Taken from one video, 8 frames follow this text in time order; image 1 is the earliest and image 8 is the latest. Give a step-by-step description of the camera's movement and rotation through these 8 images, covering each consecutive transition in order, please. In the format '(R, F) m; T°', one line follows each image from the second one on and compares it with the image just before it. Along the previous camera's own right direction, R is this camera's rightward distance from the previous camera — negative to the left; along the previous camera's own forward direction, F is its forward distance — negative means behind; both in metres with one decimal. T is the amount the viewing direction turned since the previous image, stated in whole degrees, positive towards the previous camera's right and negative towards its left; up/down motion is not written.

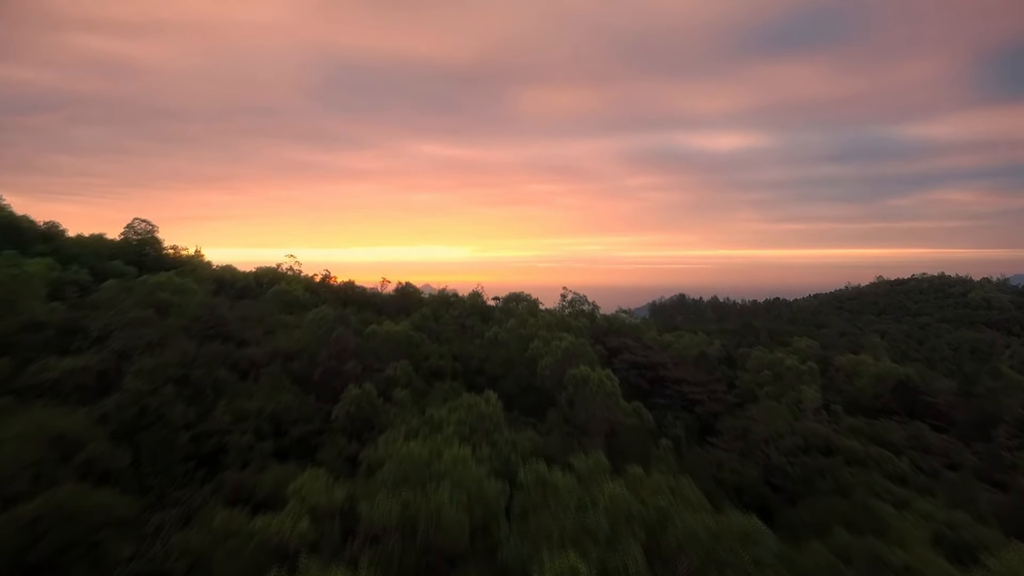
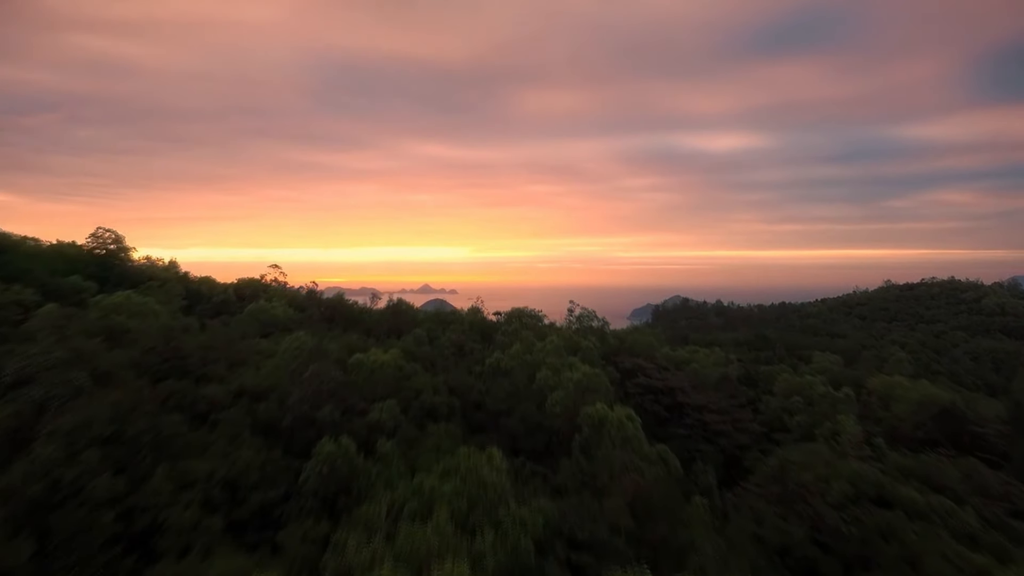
(-0.2, +1.3) m; 0°
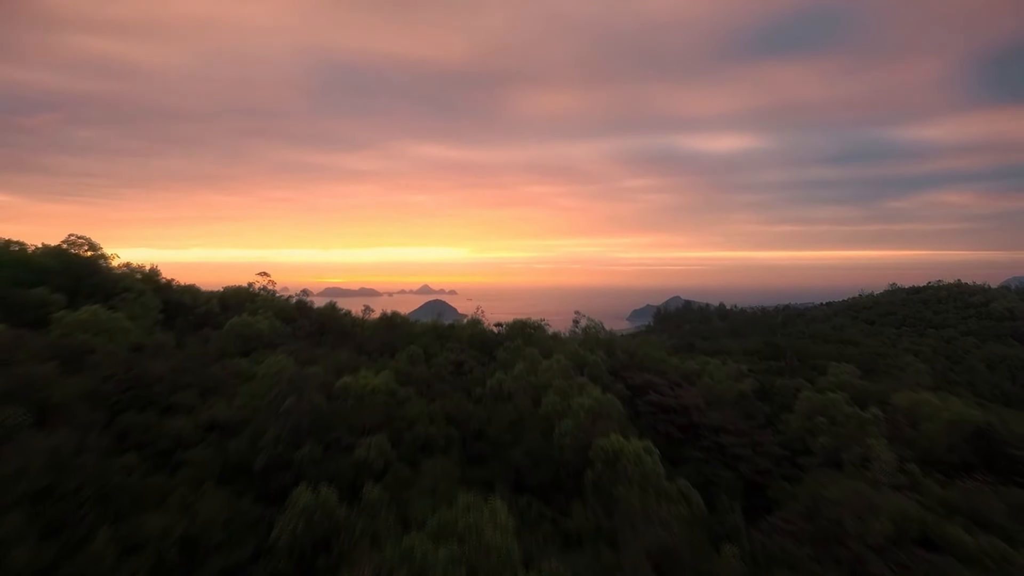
(-0.1, +0.8) m; 0°
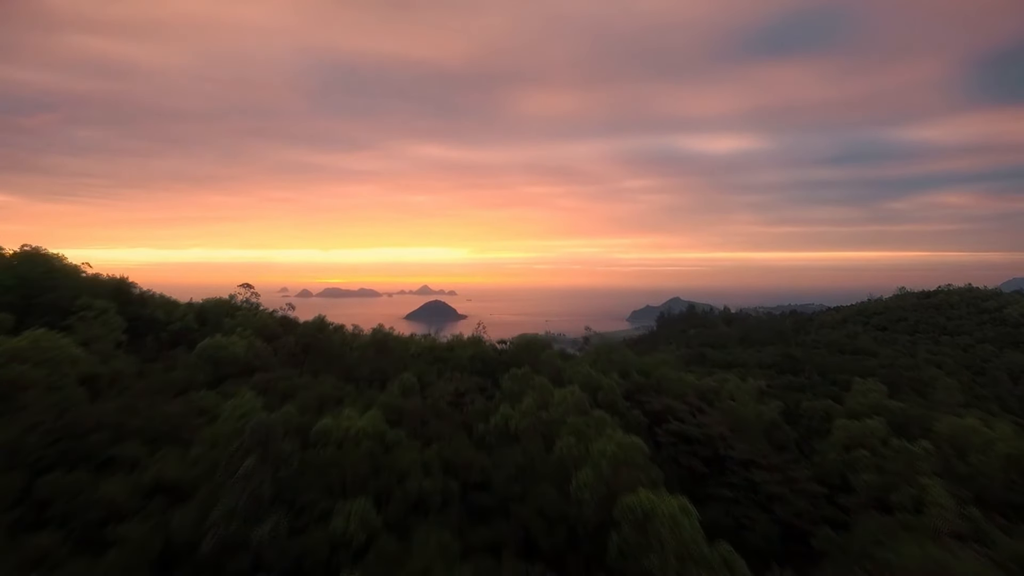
(-0.2, +1.2) m; 0°
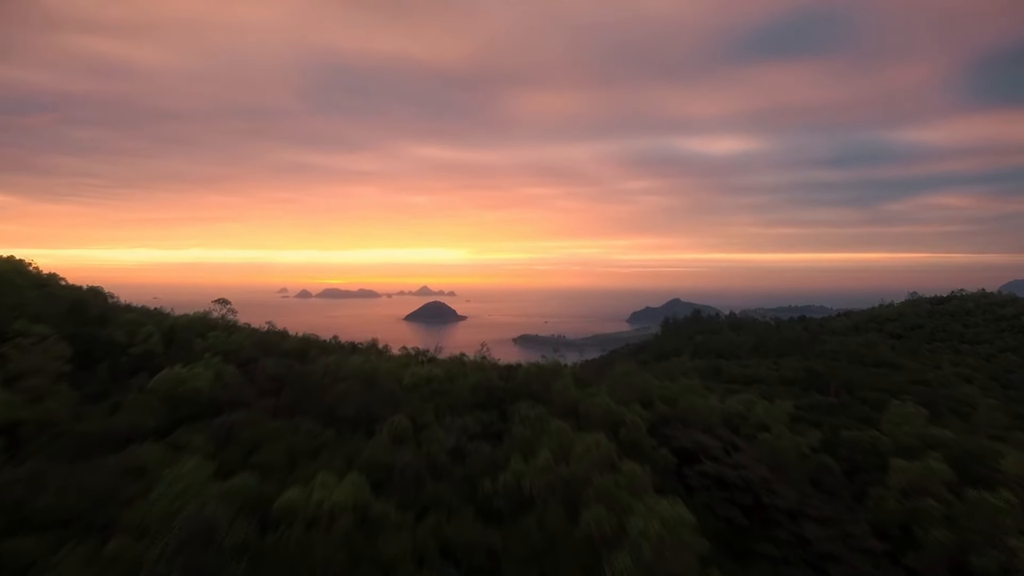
(-0.3, +1.4) m; 0°
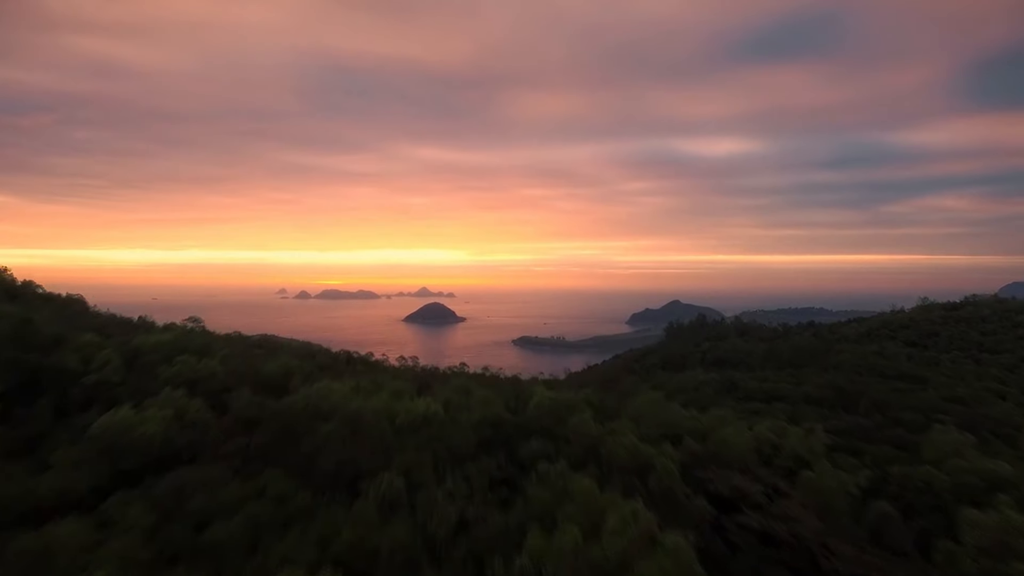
(-0.3, +1.4) m; 0°
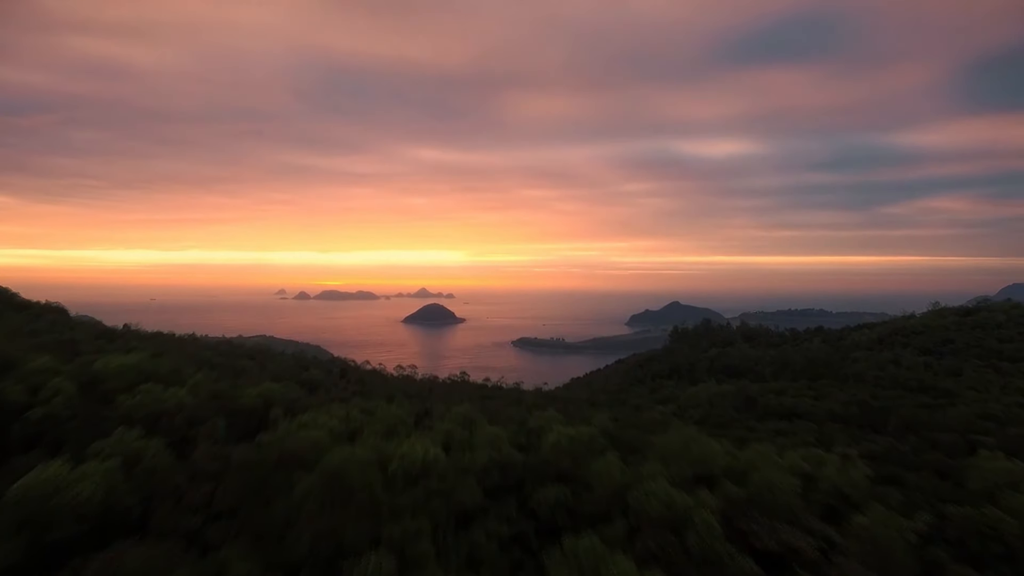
(-0.3, +1.2) m; 0°
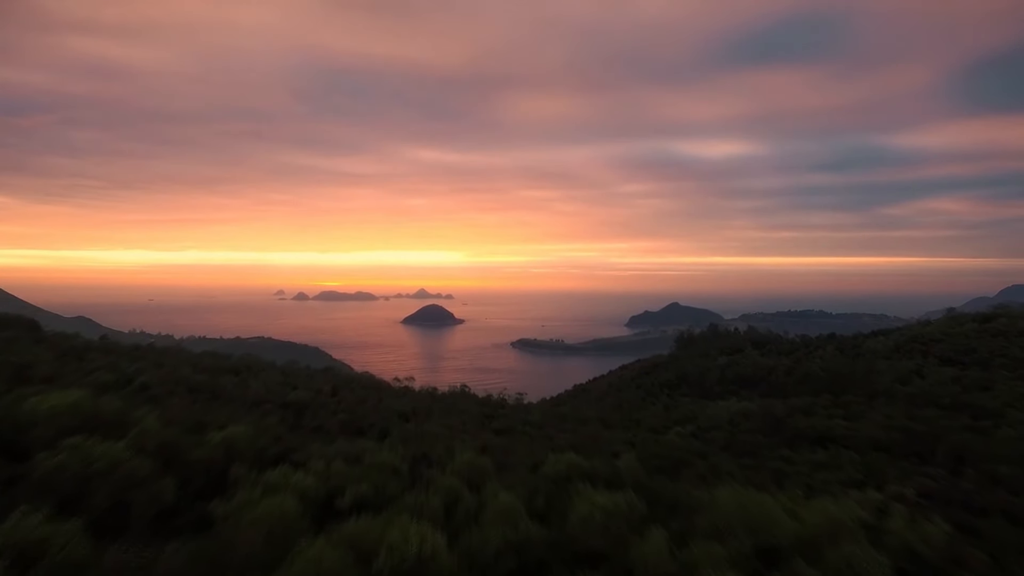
(-0.4, +1.7) m; 0°
